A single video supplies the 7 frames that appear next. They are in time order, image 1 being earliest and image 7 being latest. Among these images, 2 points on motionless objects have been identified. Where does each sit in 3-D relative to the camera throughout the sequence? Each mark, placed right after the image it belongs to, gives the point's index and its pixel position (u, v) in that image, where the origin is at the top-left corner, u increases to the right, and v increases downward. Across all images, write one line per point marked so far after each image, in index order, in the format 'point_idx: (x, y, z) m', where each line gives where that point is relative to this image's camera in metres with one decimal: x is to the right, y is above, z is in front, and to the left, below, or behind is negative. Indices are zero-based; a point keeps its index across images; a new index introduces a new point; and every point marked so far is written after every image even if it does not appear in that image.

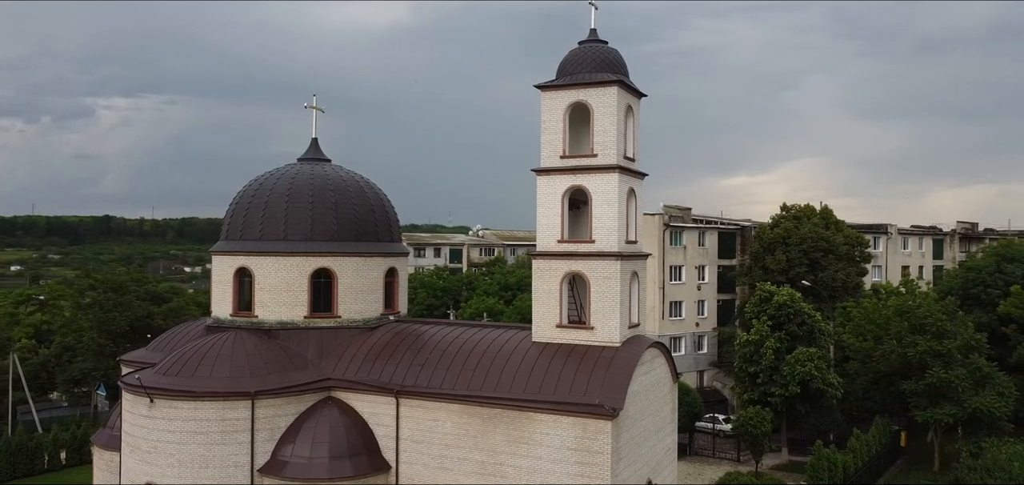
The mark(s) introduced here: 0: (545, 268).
0: (+0.7, -0.5, +14.1) m
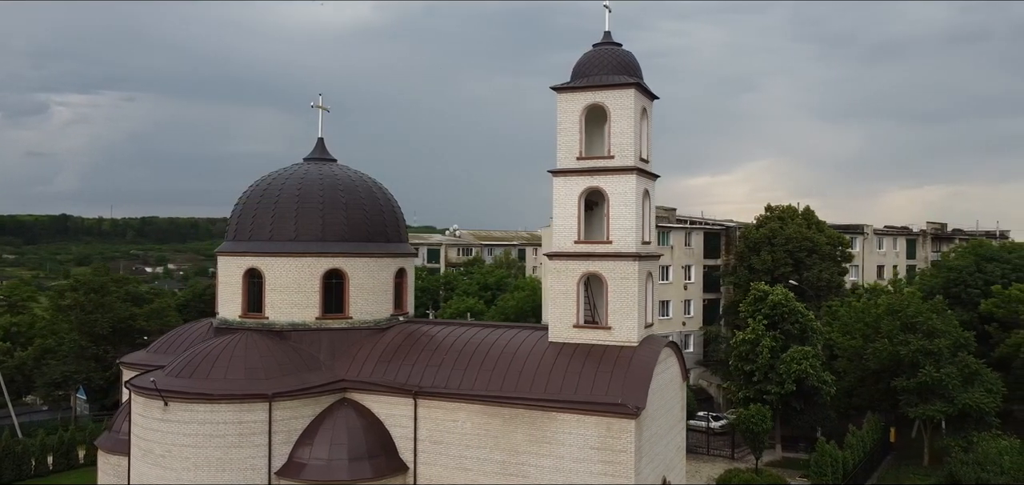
0: (+1.1, -0.5, +14.2) m
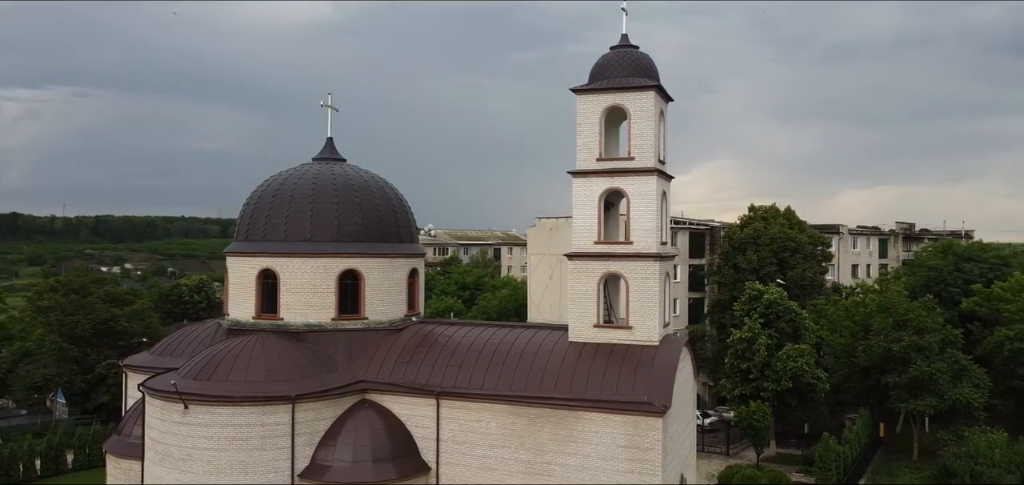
0: (+1.5, -0.6, +14.3) m
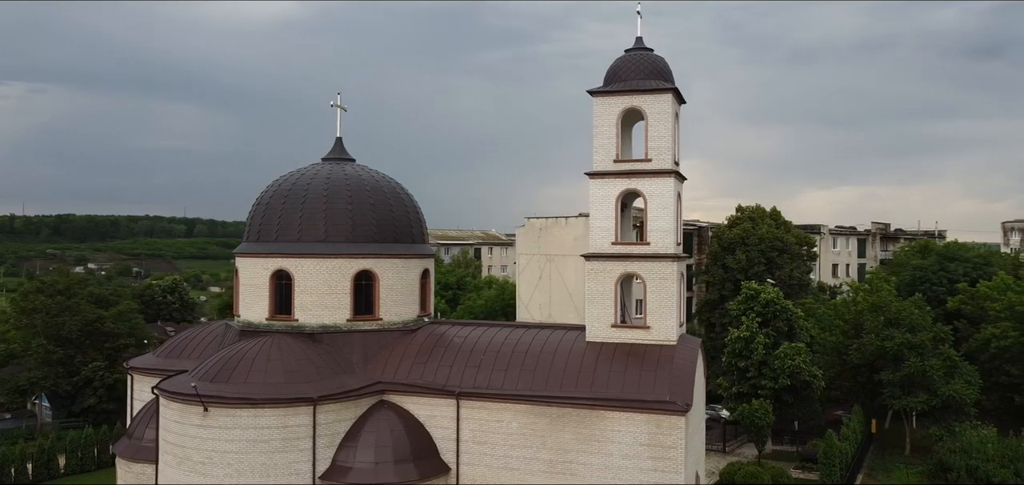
0: (+1.9, -0.6, +14.5) m
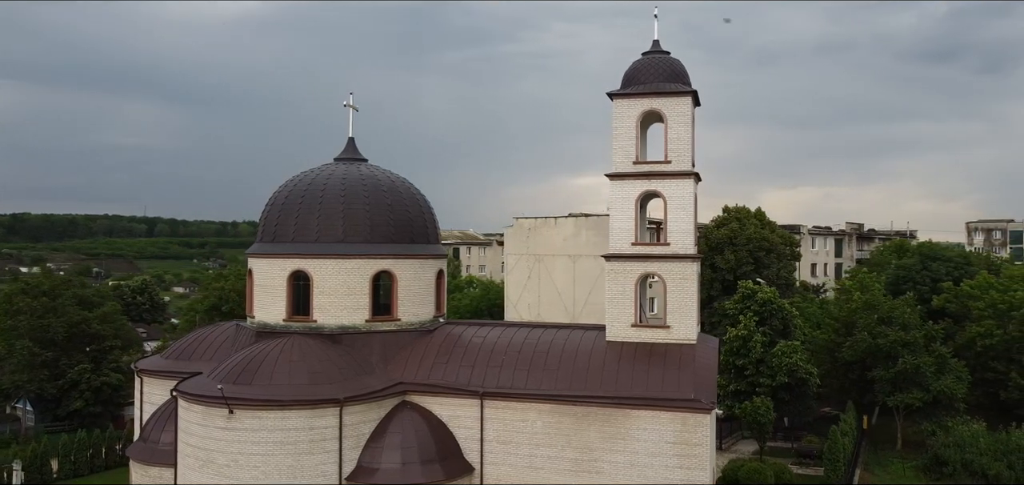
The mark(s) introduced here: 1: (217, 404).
0: (+2.3, -0.6, +14.6) m
1: (-5.6, -3.1, +12.6) m
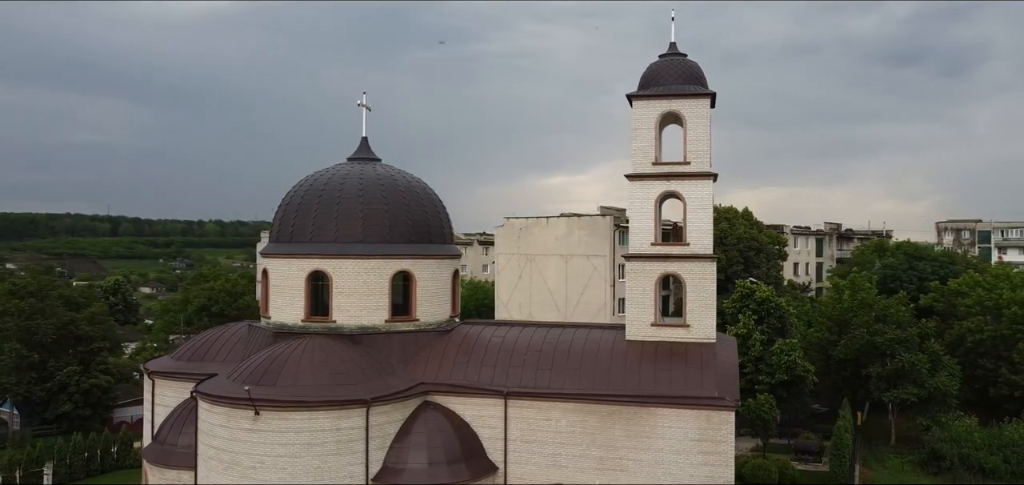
0: (+2.8, -0.6, +14.8) m
1: (-5.1, -3.1, +12.5) m
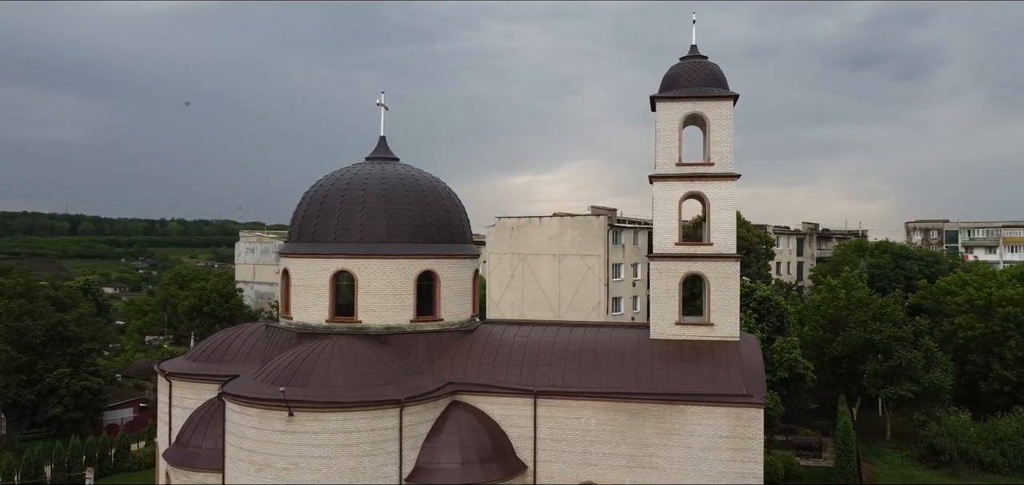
0: (+3.4, -0.6, +15.0) m
1: (-4.4, -3.1, +12.4) m
